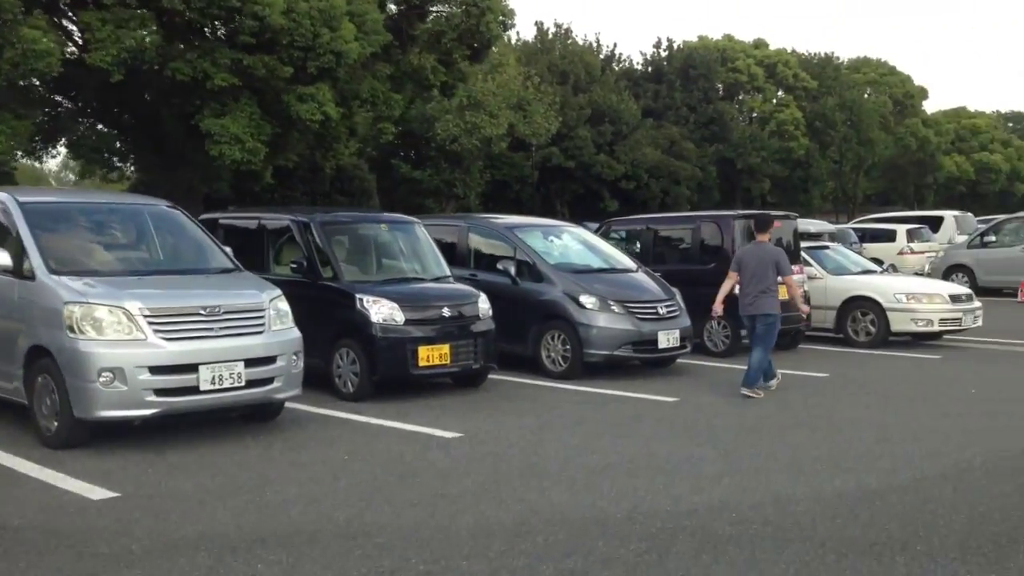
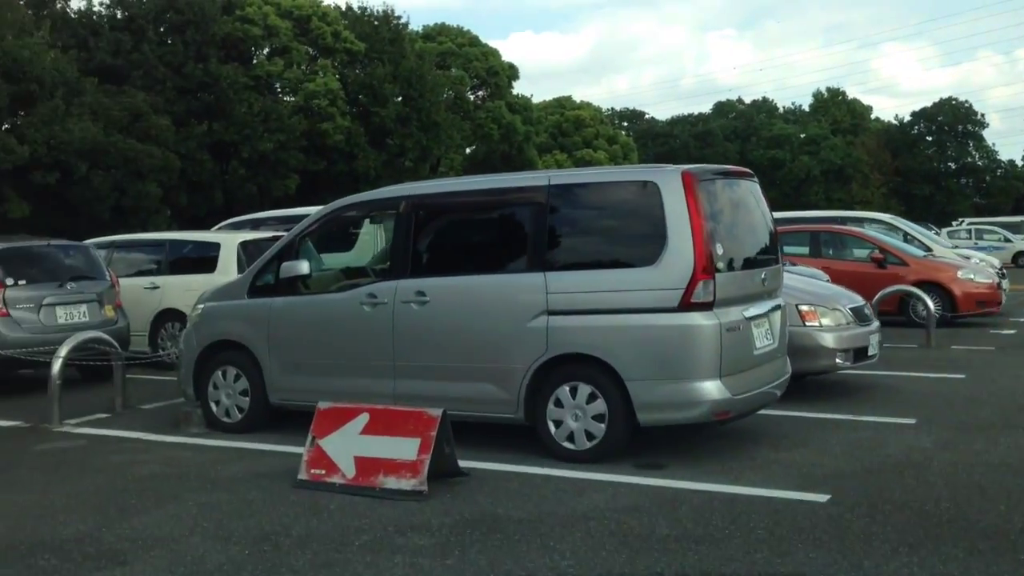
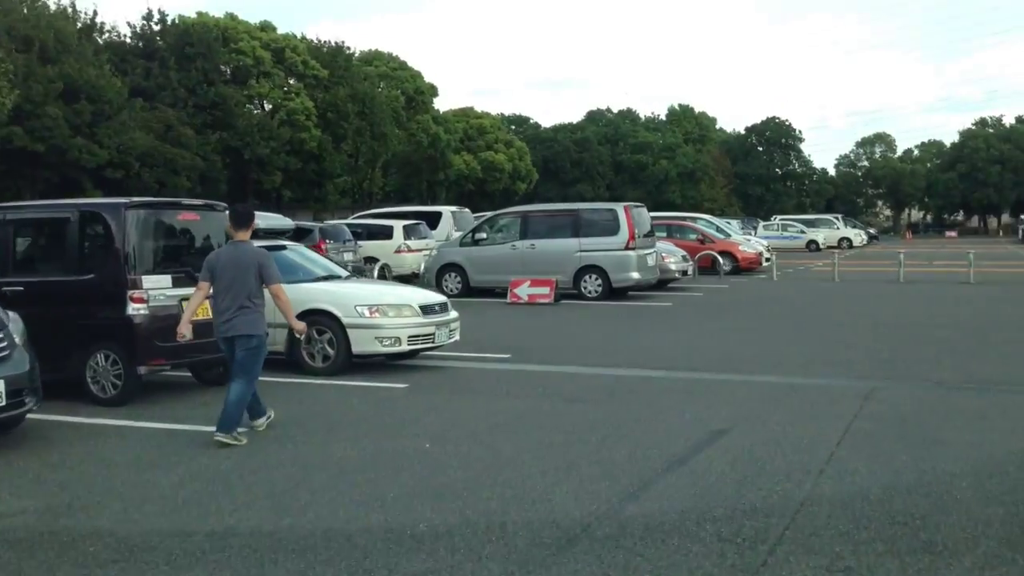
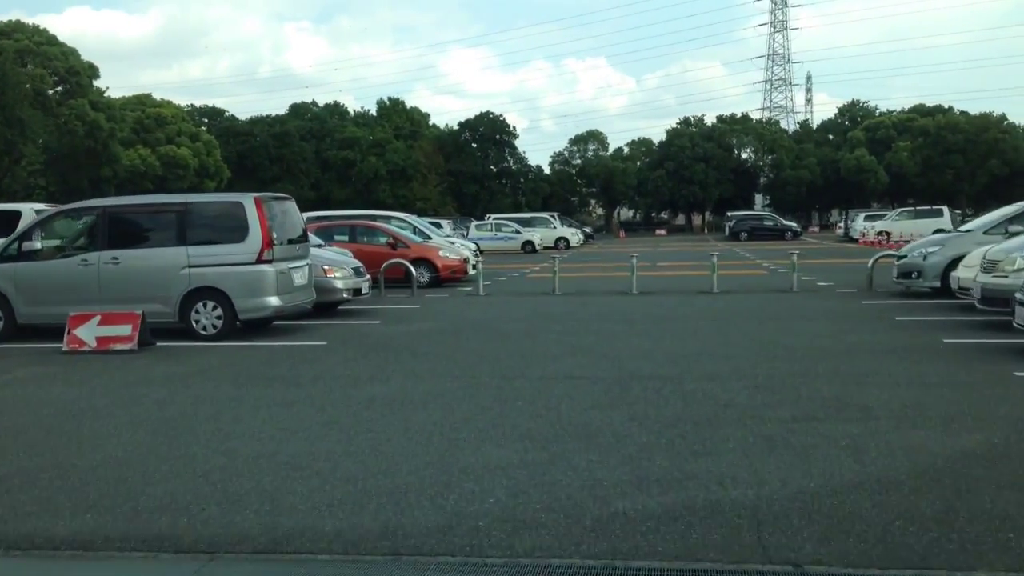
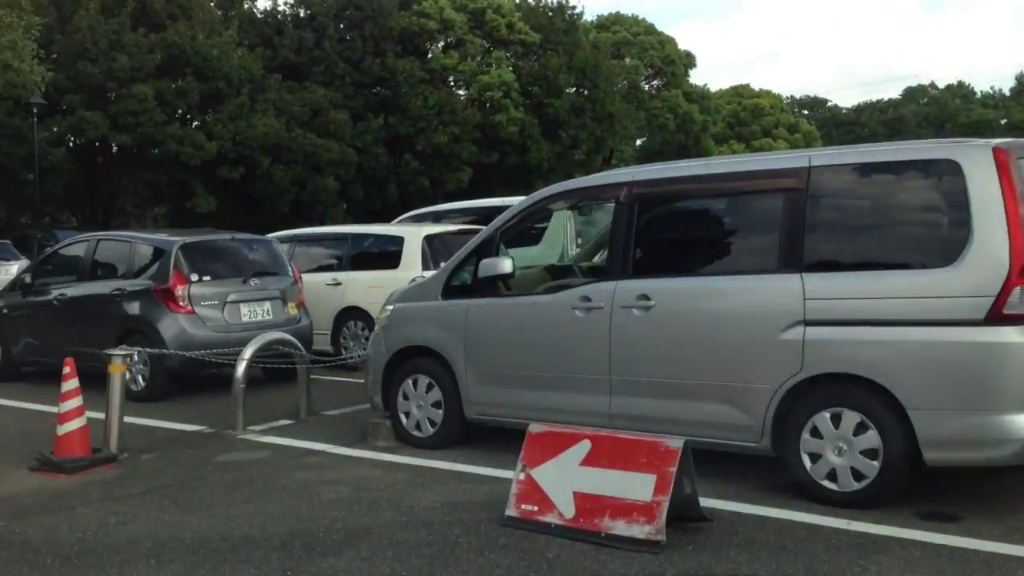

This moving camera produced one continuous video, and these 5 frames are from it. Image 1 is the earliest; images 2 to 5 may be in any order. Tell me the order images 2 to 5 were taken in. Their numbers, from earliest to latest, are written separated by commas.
3, 4, 2, 5
